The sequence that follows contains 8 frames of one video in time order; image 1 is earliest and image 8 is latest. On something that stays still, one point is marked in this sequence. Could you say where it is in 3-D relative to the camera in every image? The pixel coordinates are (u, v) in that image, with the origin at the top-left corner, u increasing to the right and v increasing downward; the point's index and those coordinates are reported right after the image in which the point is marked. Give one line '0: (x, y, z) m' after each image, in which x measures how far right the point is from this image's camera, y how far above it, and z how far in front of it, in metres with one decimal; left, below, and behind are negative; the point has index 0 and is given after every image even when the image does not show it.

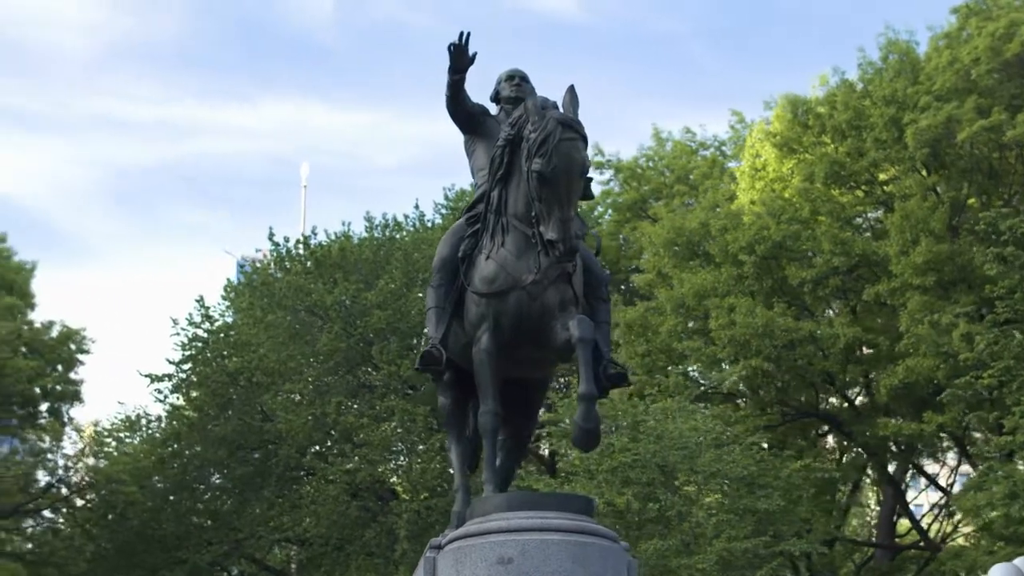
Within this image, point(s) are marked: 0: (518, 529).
0: (0.0, -1.1, +8.9) m
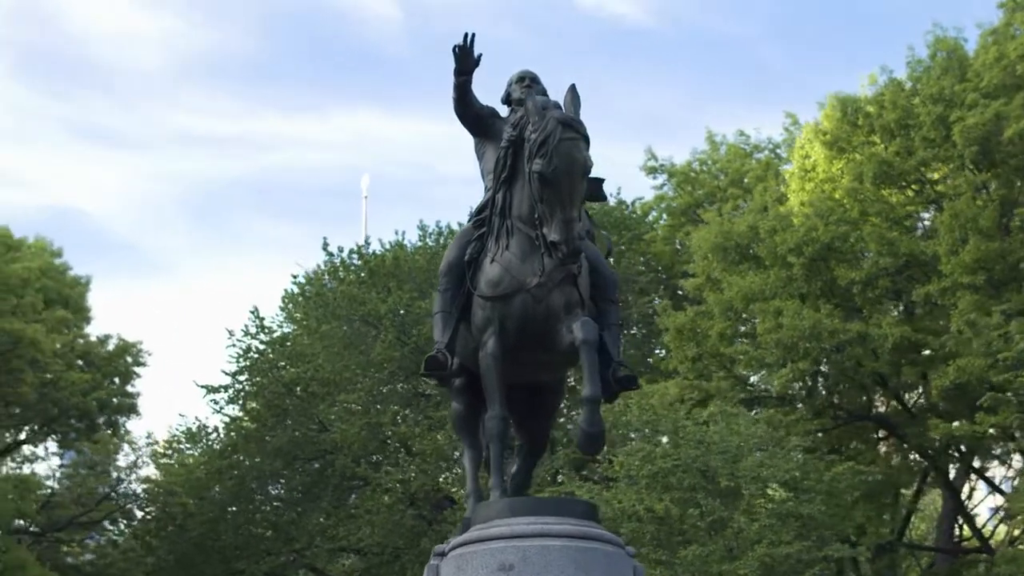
0: (0.0, -1.1, +8.8) m
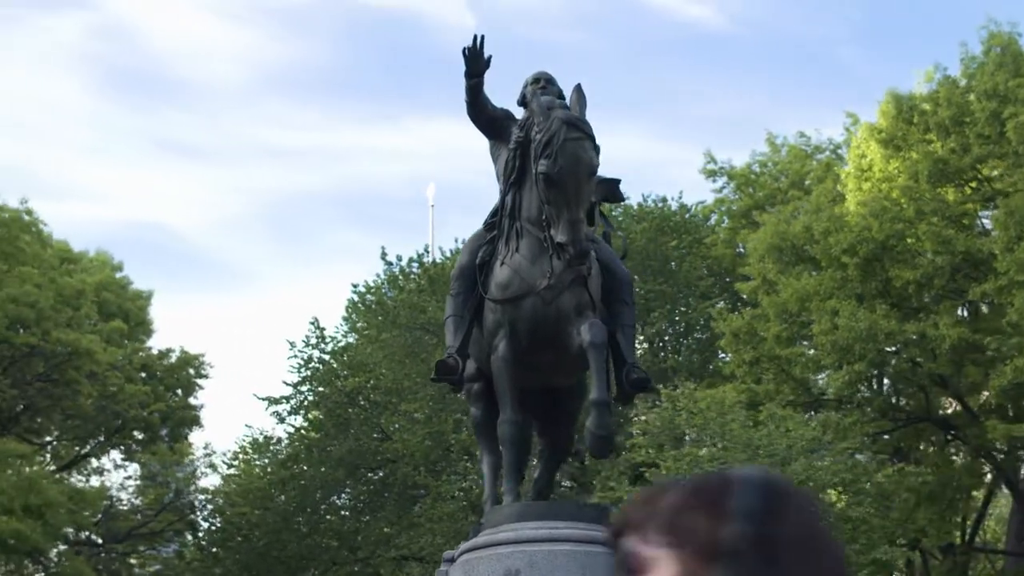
0: (+0.1, -1.1, +8.7) m
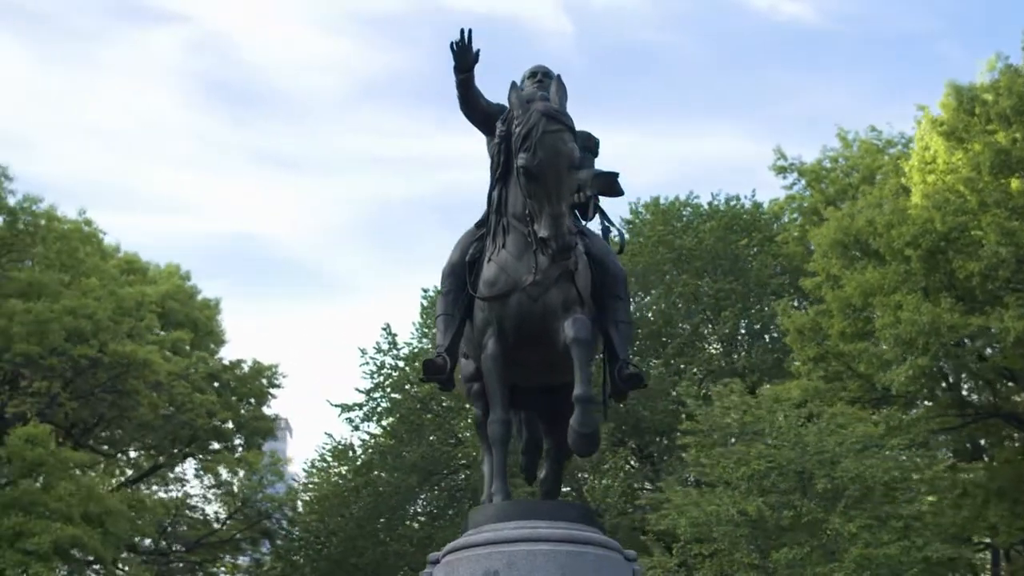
0: (0.0, -1.1, +8.5) m
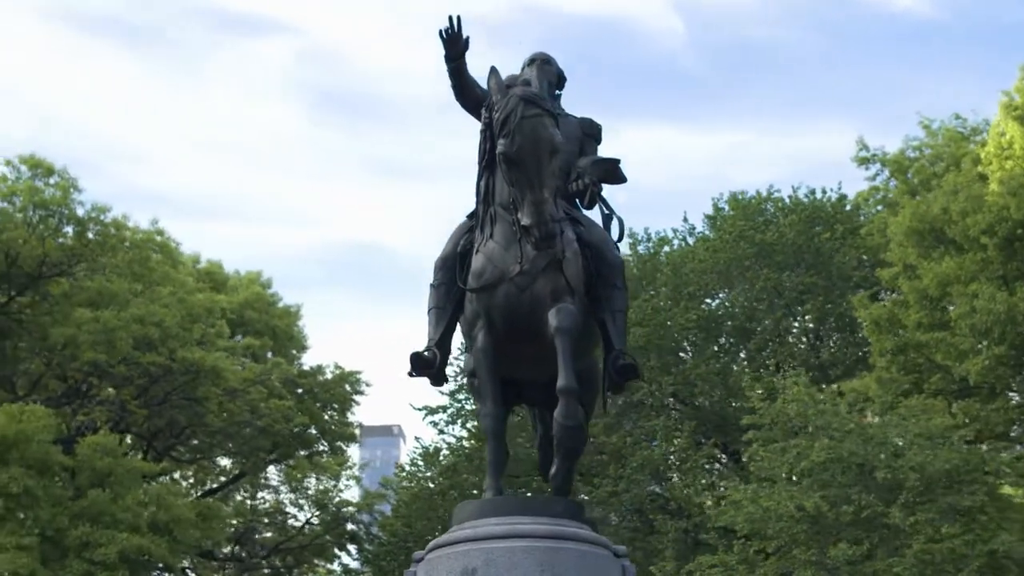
0: (-0.1, -1.1, +8.3) m
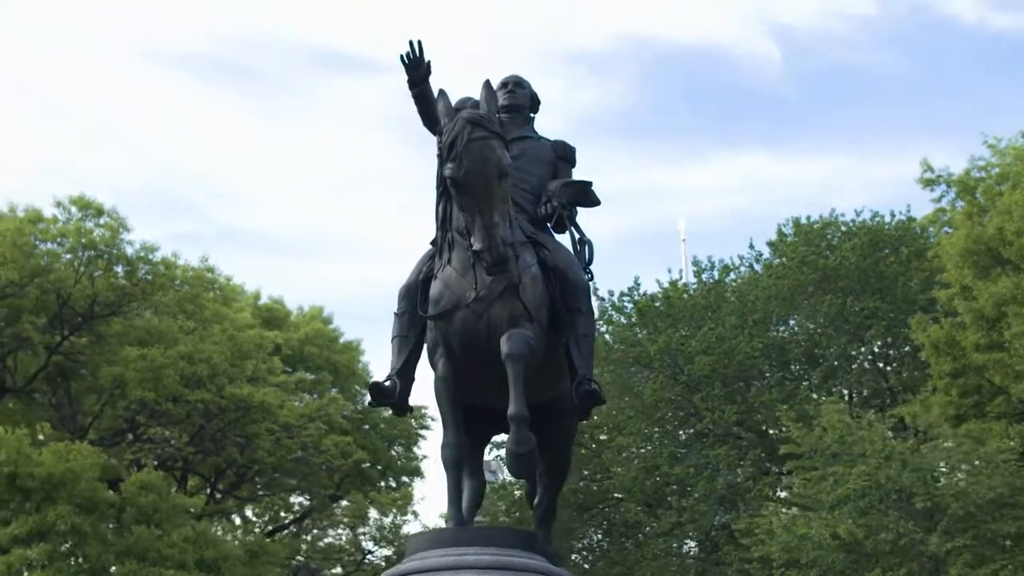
0: (-0.3, -1.2, +8.1) m
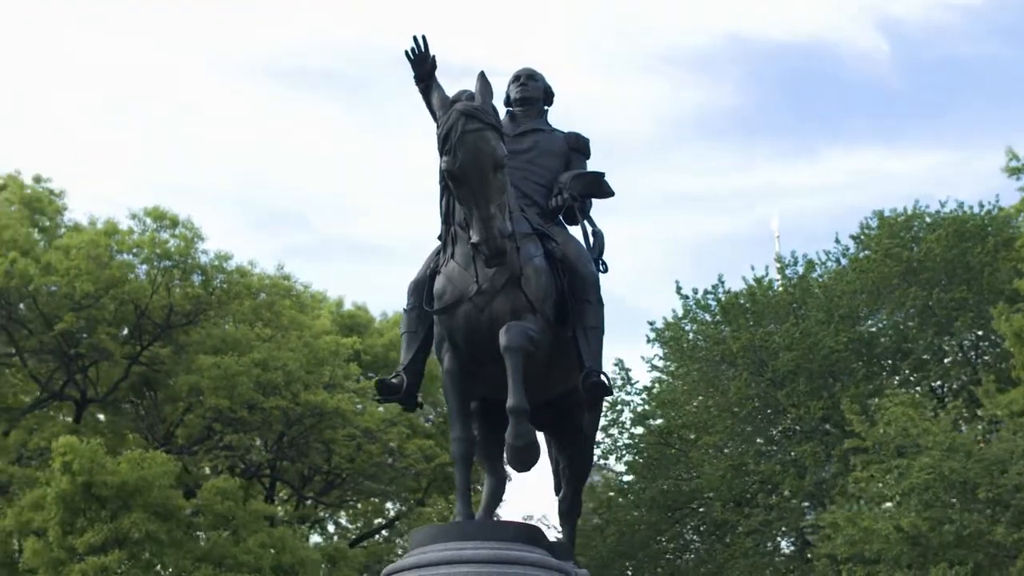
0: (-0.3, -1.2, +8.1) m
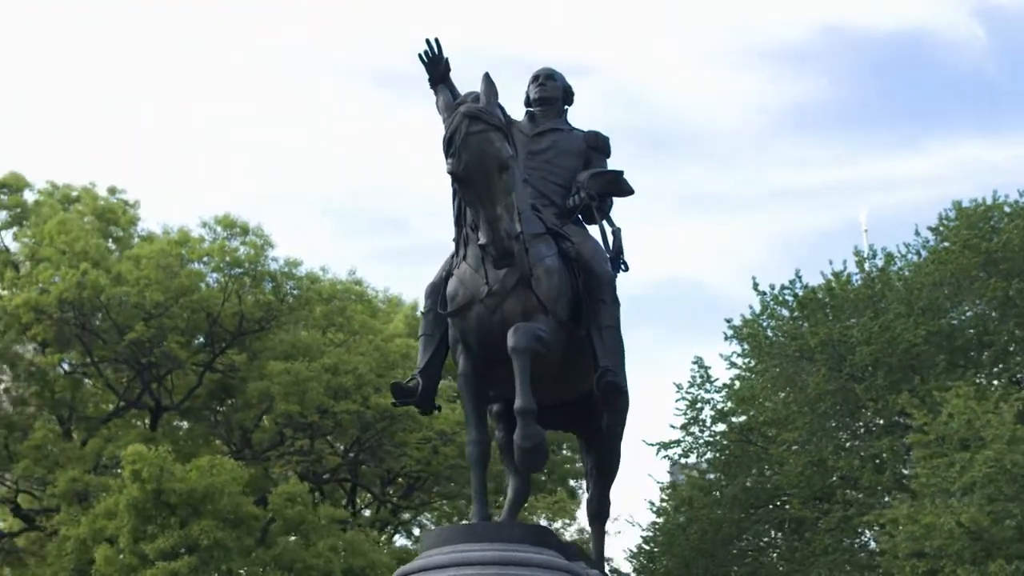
0: (-0.3, -1.2, +8.1) m
